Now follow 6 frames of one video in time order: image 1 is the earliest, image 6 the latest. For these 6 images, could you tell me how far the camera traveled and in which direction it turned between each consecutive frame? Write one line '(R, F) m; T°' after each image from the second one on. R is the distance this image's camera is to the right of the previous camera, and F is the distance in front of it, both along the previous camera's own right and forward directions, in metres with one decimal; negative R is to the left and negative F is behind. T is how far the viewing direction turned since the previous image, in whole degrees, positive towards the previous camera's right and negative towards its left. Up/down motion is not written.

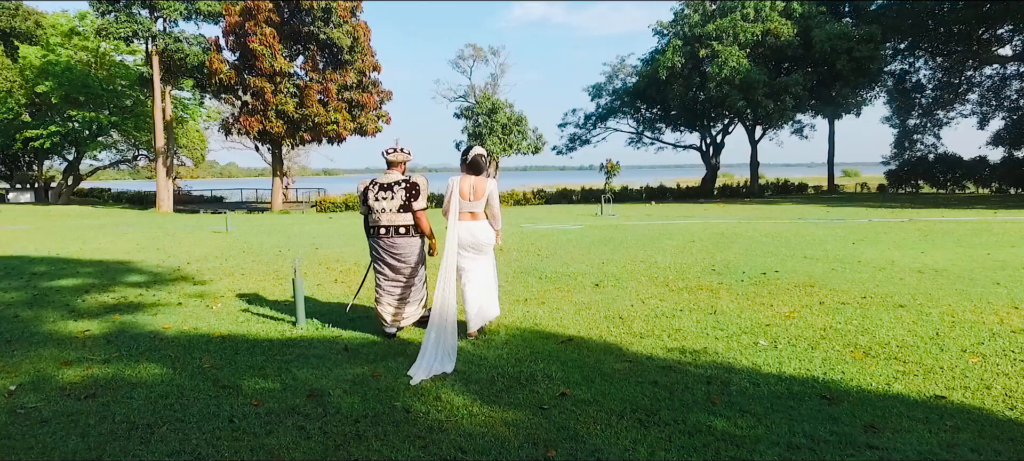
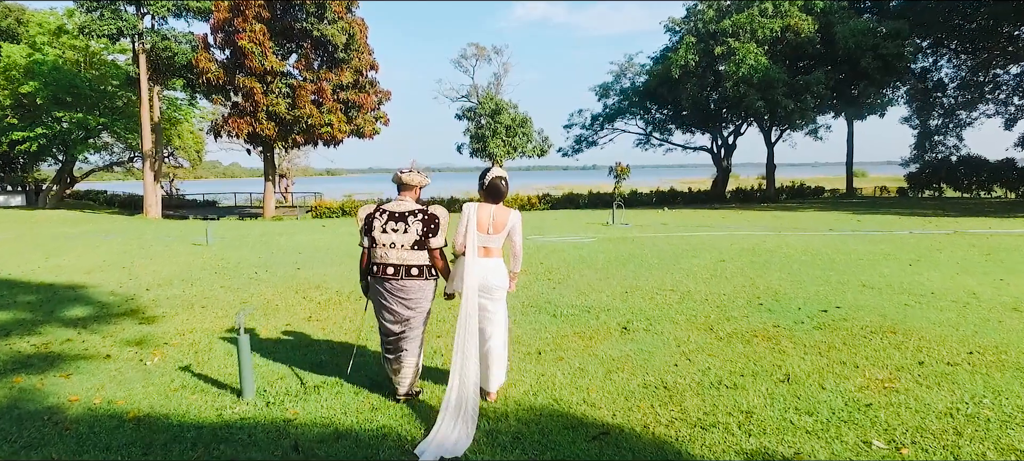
(-0.1, +1.1) m; 0°
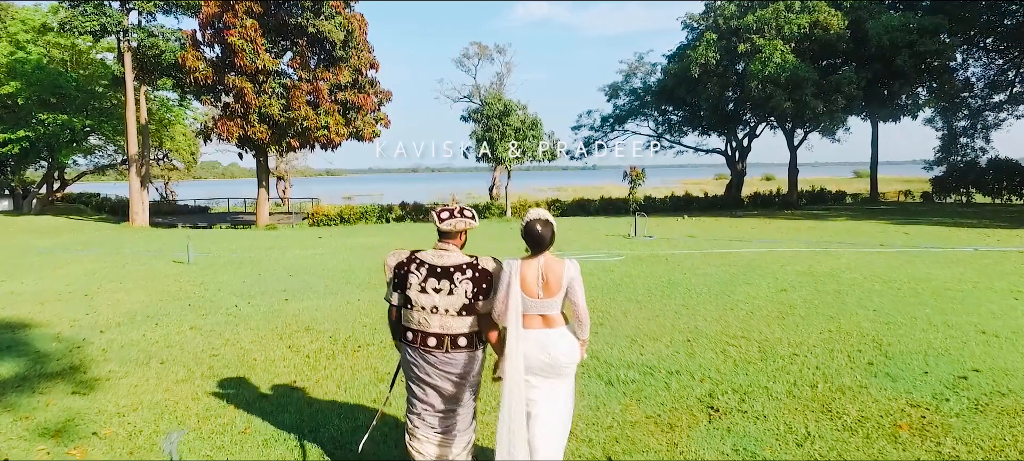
(-0.3, +1.3) m; 0°
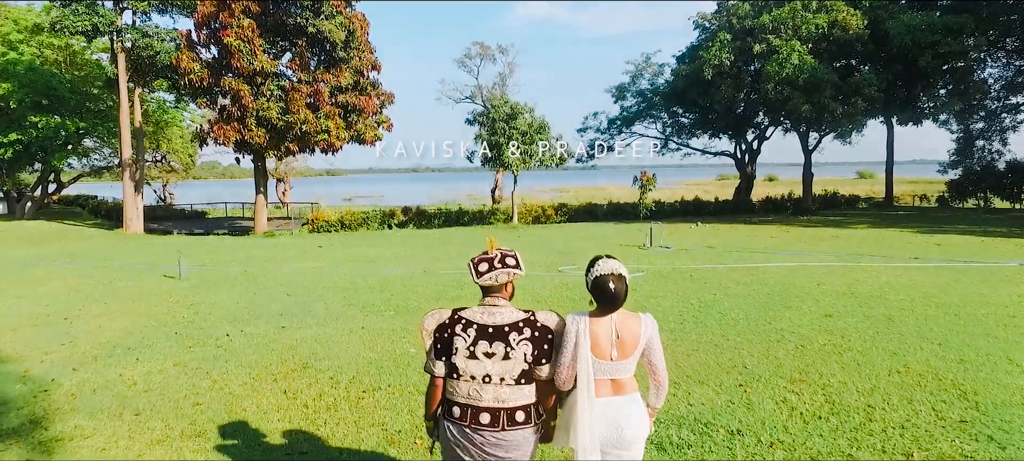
(-0.2, +0.7) m; 0°
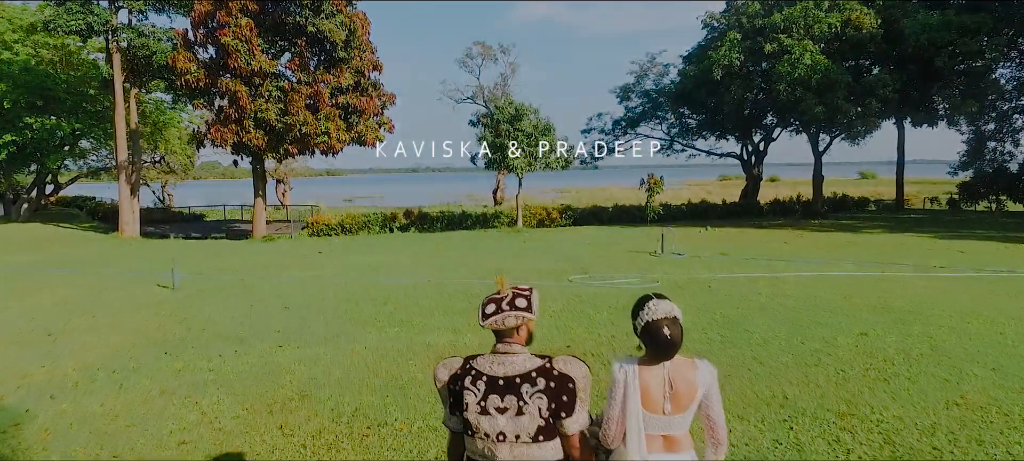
(-0.2, +0.5) m; 0°
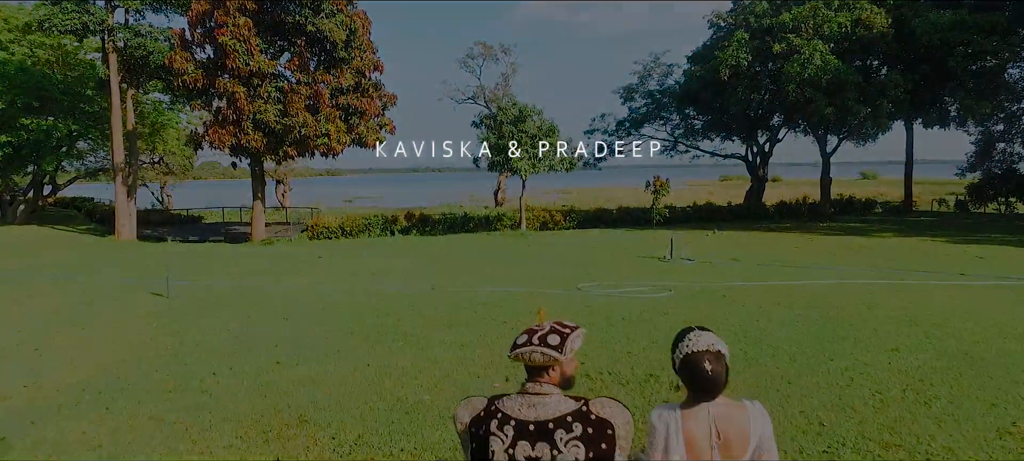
(-0.1, +0.3) m; 0°
